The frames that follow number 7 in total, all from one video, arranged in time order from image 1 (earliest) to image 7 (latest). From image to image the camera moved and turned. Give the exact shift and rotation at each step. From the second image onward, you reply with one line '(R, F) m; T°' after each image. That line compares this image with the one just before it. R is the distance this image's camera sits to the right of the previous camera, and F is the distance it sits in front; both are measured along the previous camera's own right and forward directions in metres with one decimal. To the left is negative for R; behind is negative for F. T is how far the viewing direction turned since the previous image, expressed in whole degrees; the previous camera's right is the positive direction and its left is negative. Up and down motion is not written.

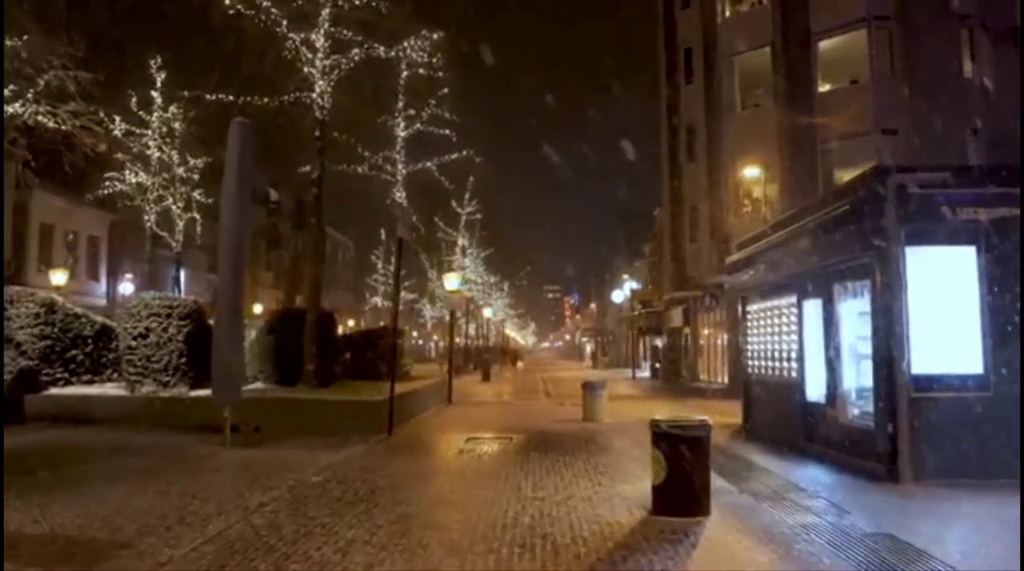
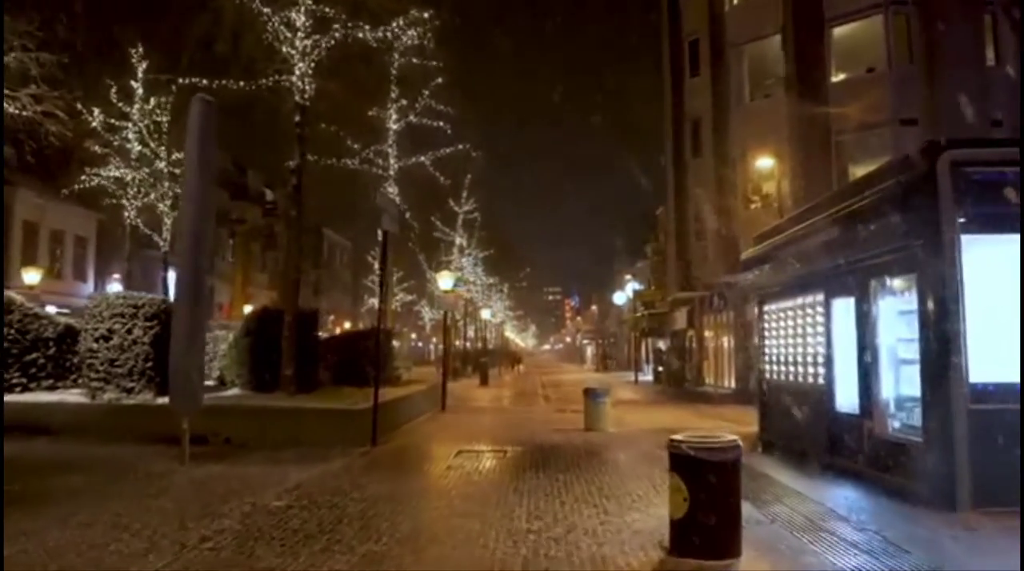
(+0.1, +1.6) m; 0°
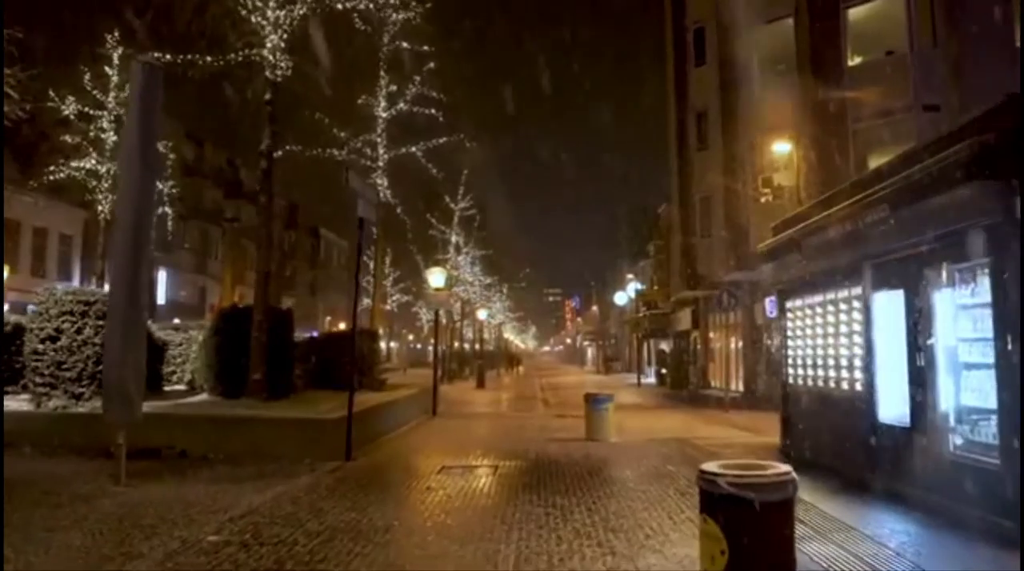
(+0.1, +1.9) m; 0°
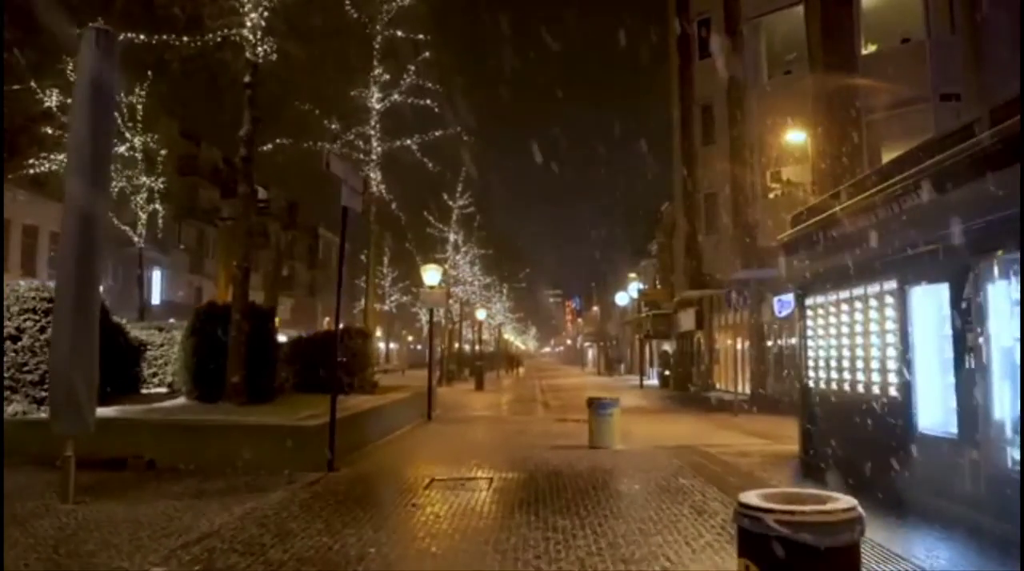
(+0.1, +1.2) m; 0°
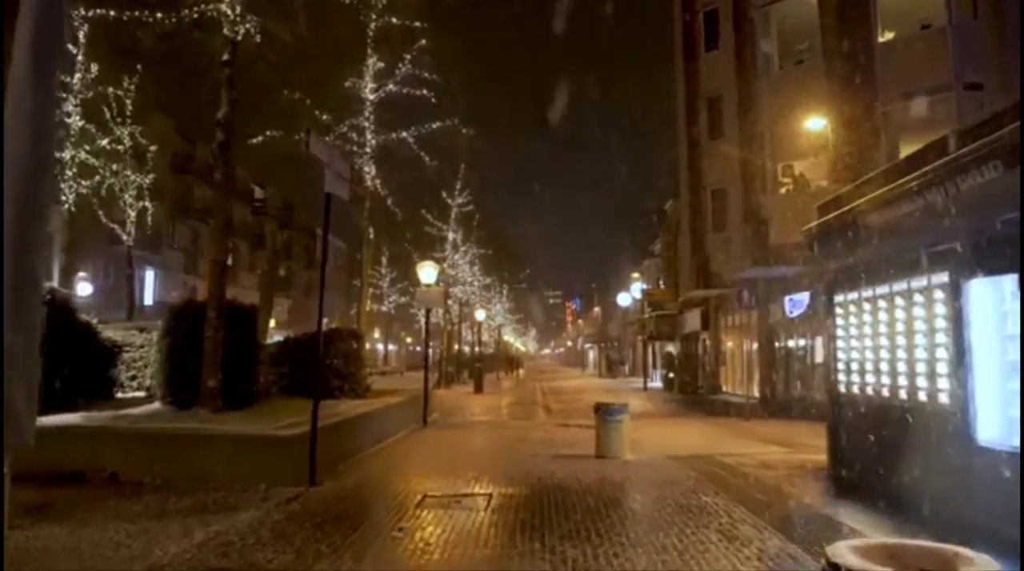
(0.0, +1.3) m; 0°
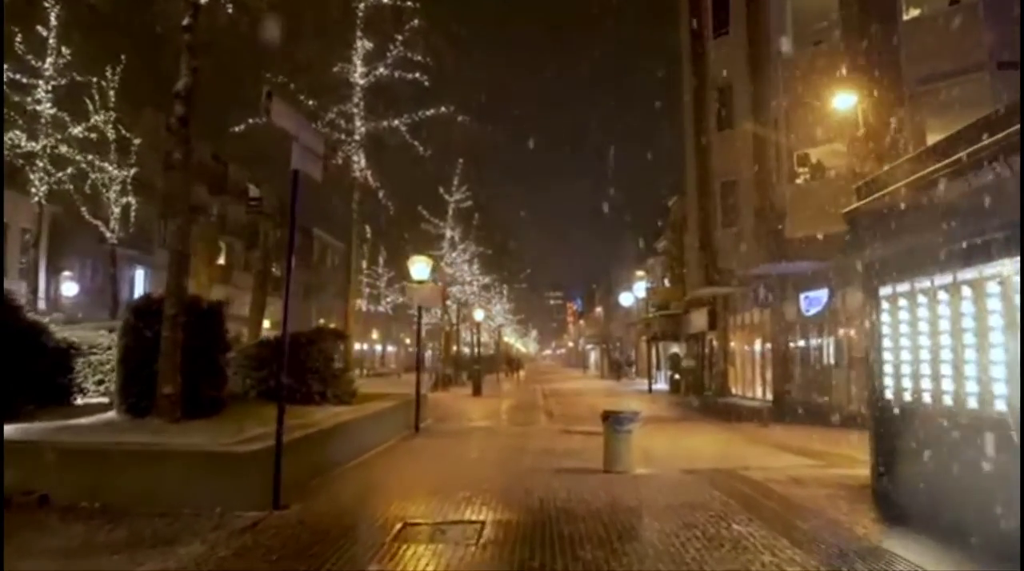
(0.0, +1.7) m; 0°
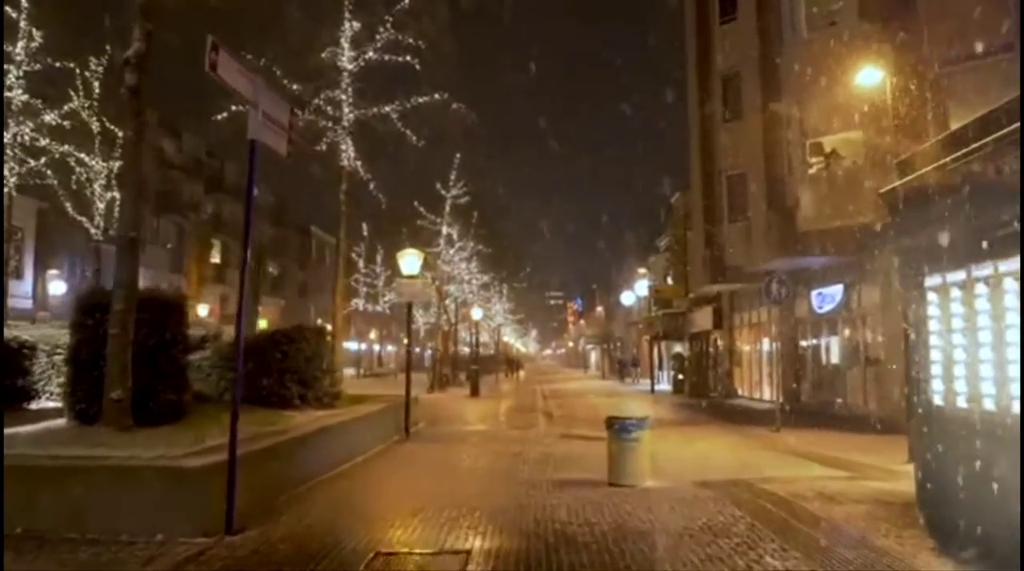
(+0.1, +1.5) m; 0°
